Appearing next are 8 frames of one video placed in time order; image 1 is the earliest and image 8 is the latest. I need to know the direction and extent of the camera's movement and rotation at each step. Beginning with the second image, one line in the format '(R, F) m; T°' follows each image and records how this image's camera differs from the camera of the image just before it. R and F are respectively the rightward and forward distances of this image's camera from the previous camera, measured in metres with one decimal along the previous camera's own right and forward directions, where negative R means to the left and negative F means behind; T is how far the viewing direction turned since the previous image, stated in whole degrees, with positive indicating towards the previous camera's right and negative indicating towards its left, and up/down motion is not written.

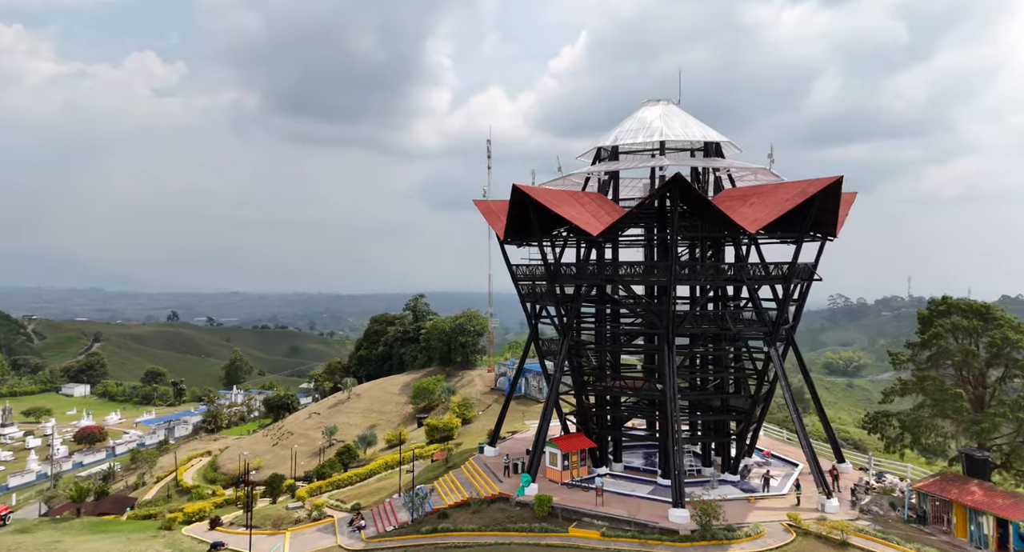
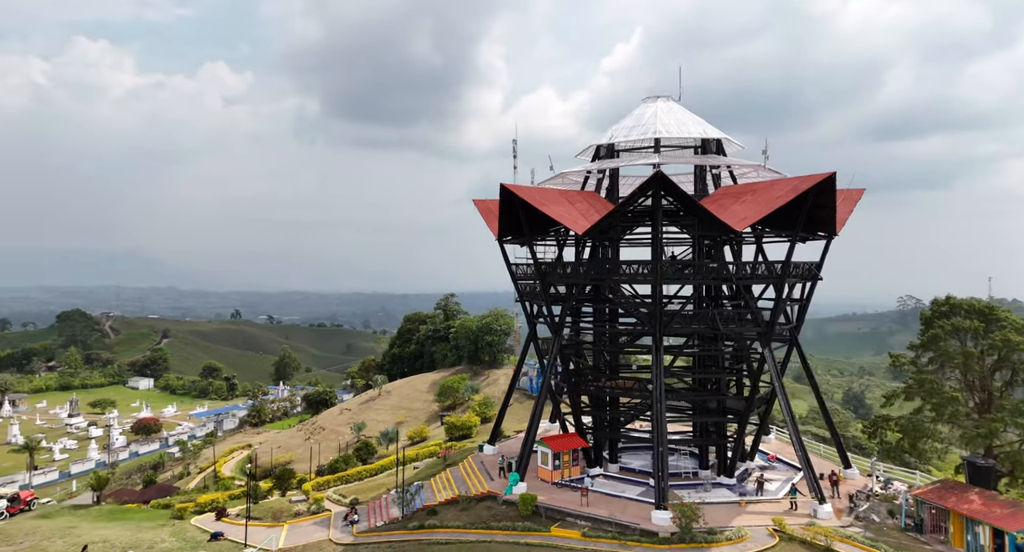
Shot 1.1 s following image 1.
(+2.7, 0.0) m; -4°
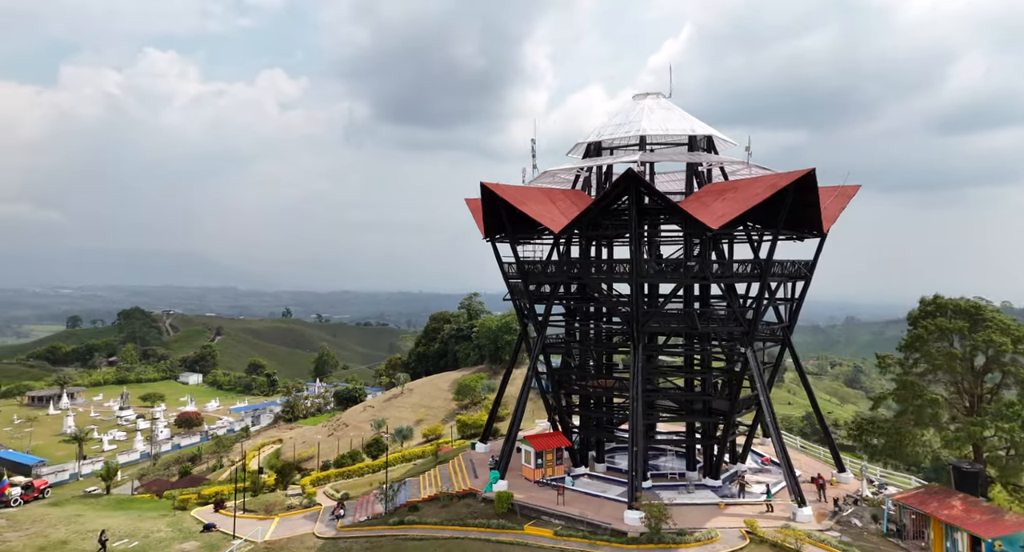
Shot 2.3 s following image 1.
(+2.7, 0.0) m; -3°
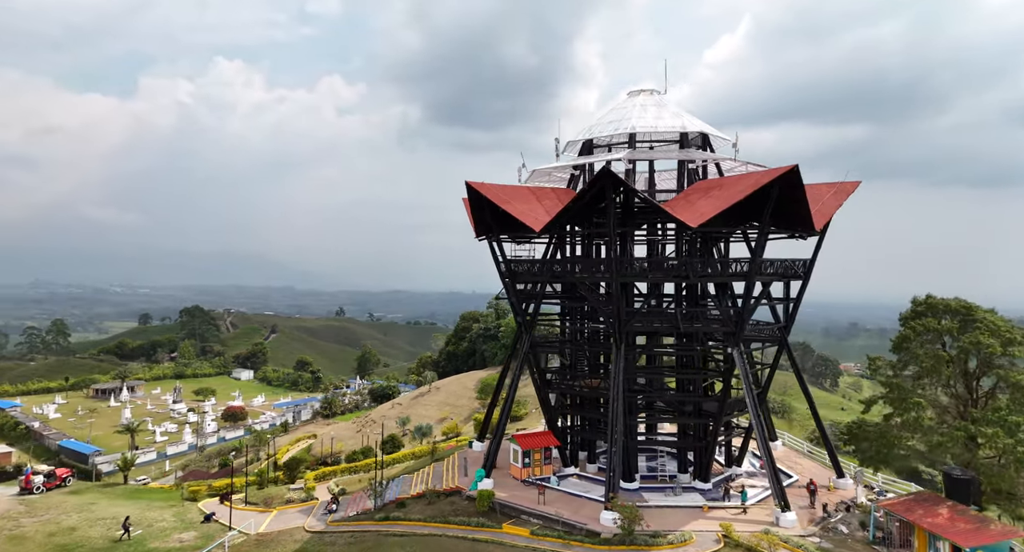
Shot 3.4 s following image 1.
(+2.7, +0.1) m; -4°
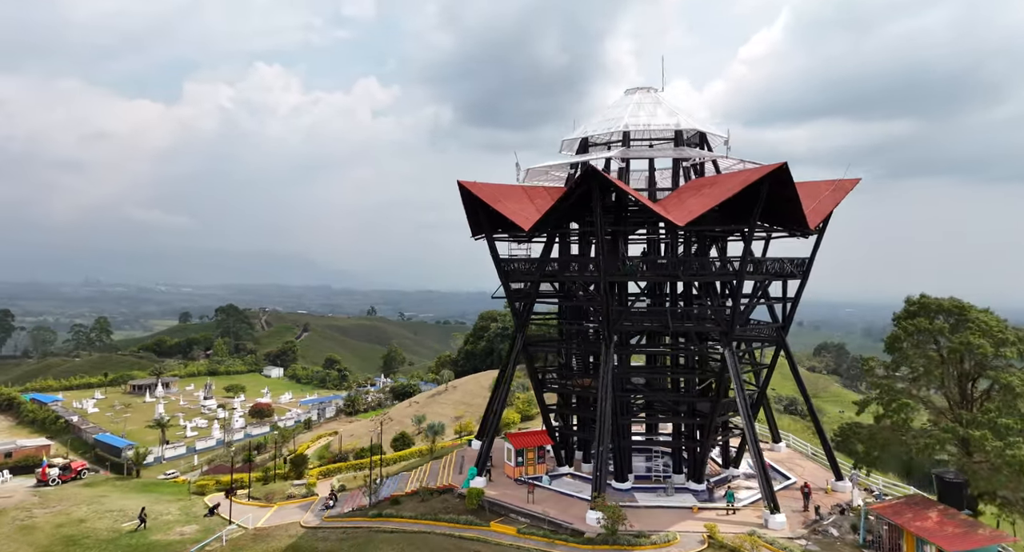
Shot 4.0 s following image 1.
(+1.6, 0.0) m; -2°
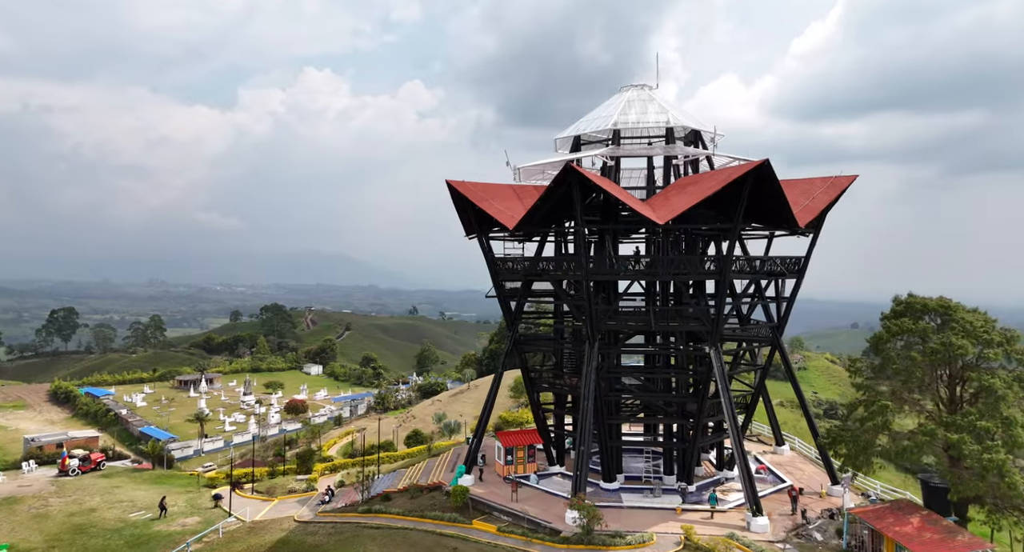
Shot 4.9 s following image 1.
(+2.3, 0.0) m; -3°
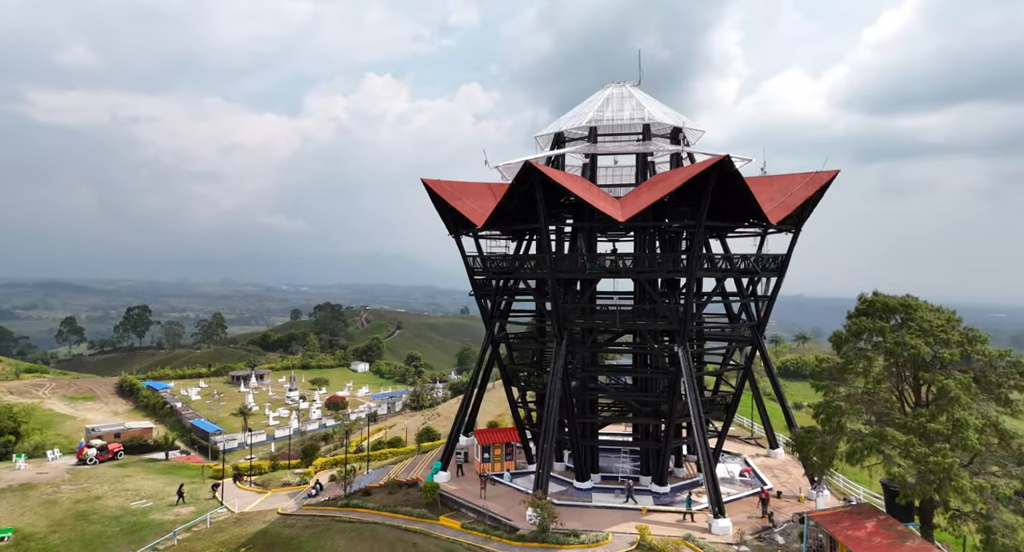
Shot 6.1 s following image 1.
(+3.4, 0.0) m; -4°
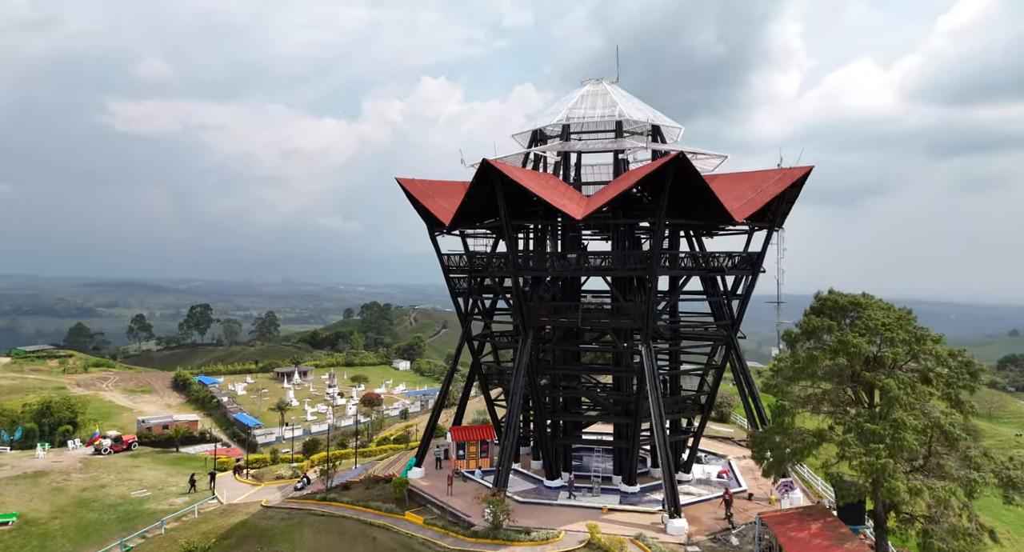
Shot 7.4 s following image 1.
(+3.3, -0.1) m; -4°
